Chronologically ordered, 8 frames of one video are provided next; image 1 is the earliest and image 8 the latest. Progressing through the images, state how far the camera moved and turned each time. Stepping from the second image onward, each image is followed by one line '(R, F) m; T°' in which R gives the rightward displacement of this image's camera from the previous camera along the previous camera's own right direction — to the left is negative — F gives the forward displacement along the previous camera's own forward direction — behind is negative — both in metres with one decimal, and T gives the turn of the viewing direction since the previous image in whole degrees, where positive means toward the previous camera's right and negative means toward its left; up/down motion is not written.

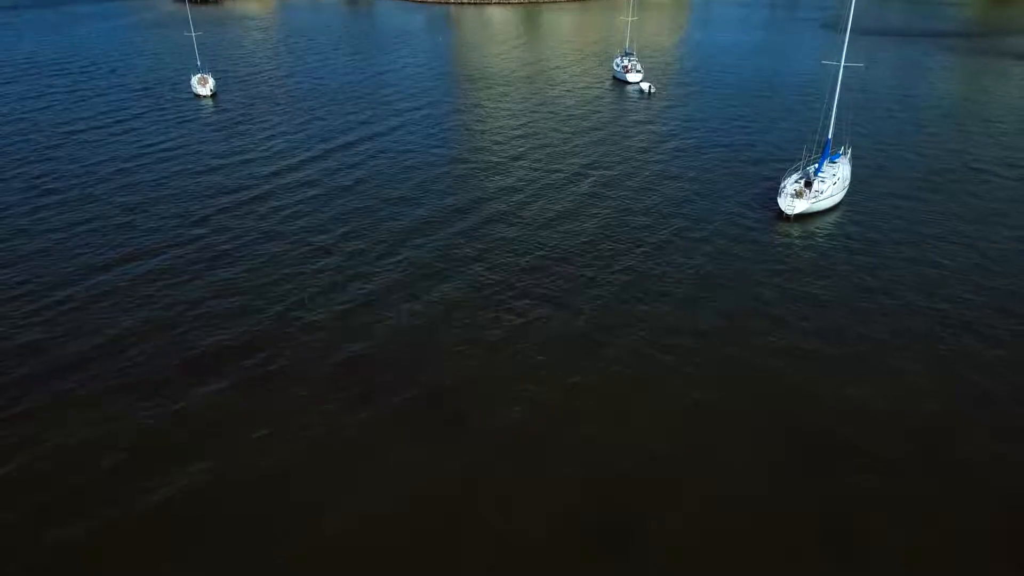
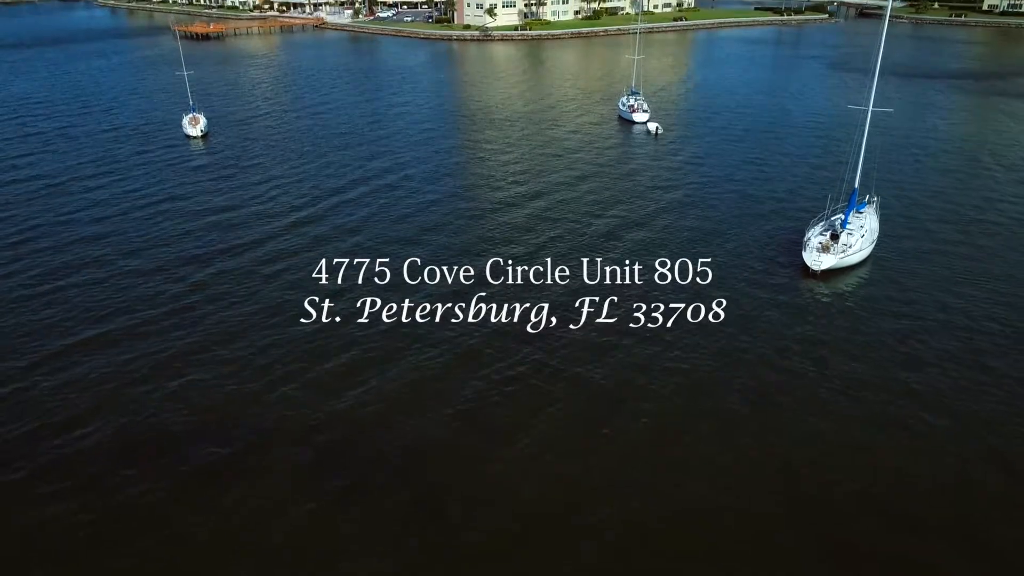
(+0.1, +2.8) m; 0°
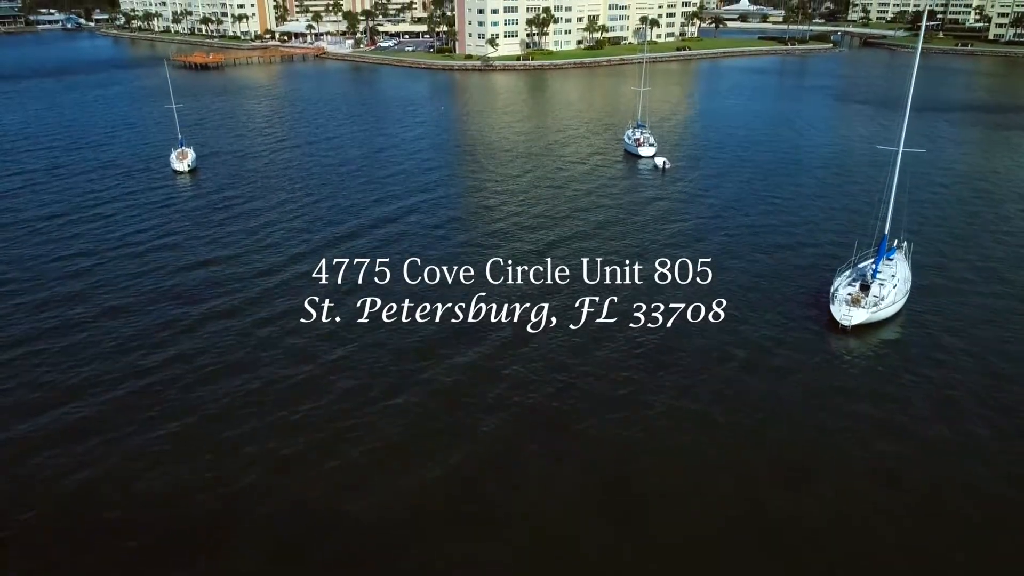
(+0.1, +2.8) m; 0°
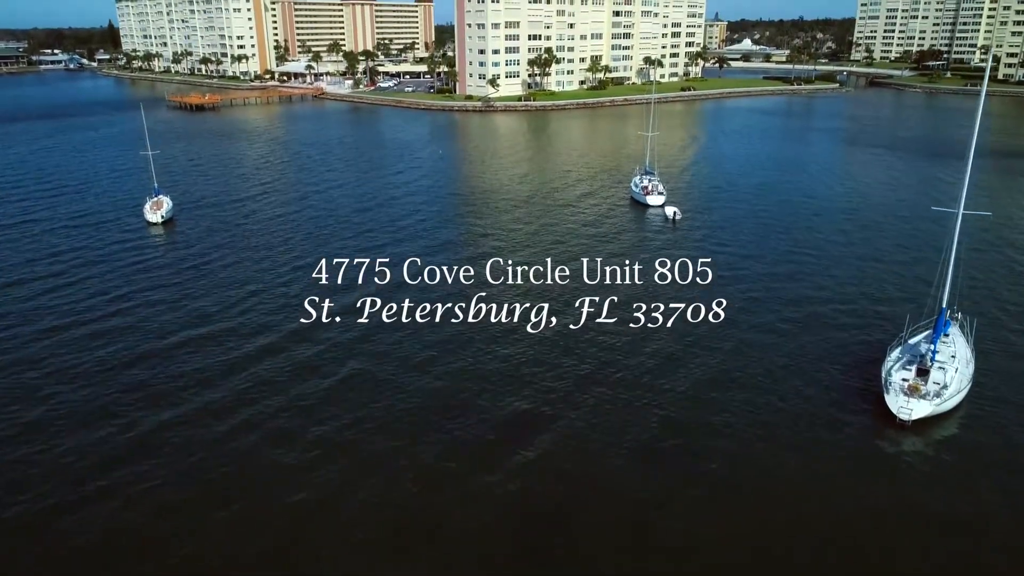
(+0.2, +4.4) m; 0°
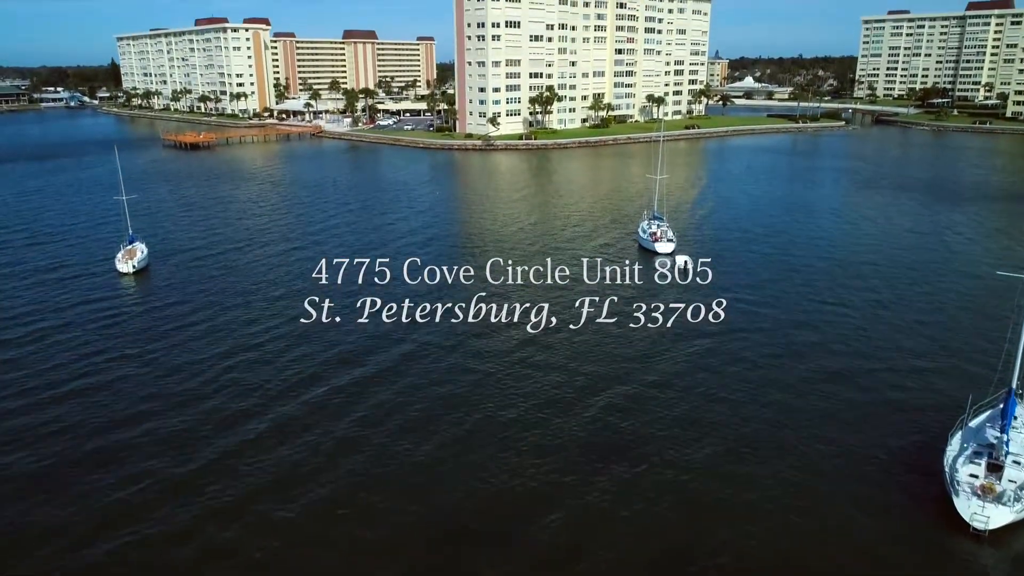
(+0.1, +3.9) m; 0°
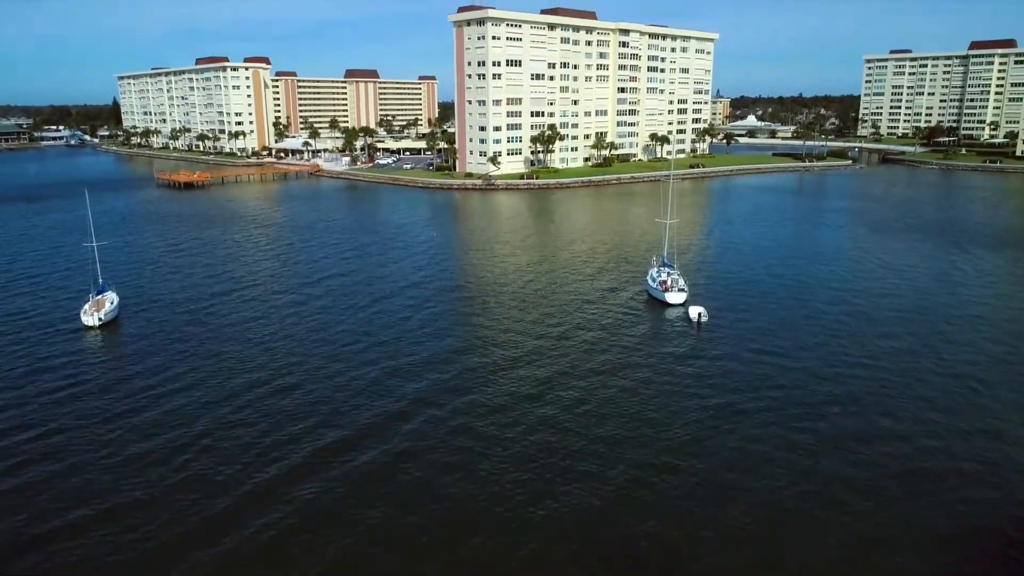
(+0.1, +3.9) m; 0°
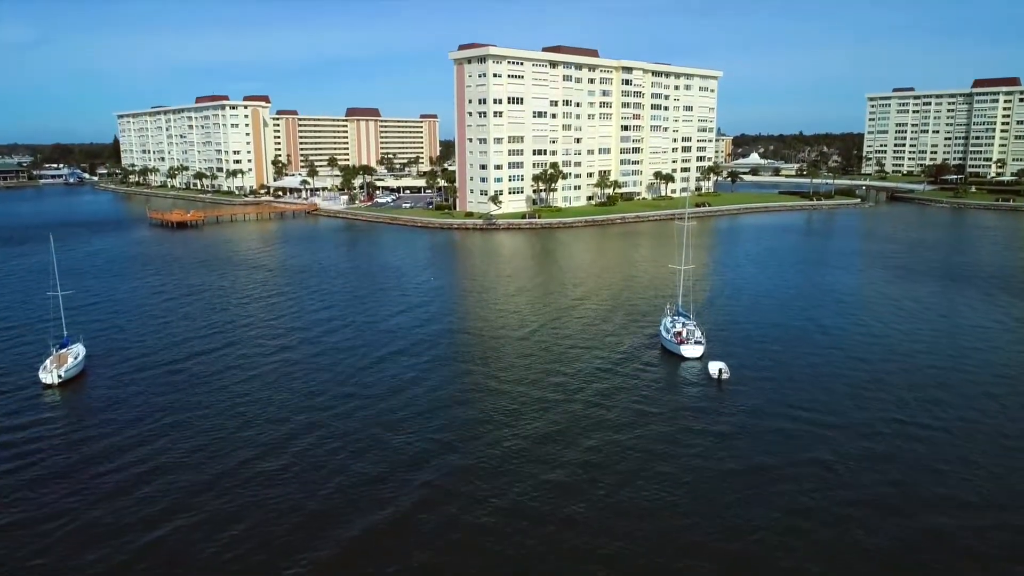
(-0.1, +4.0) m; 0°
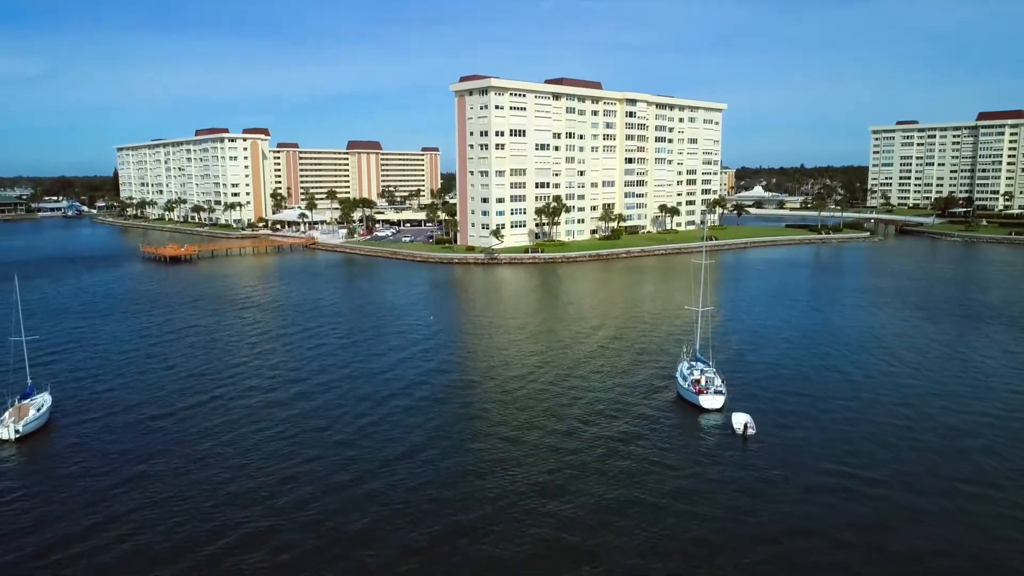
(-0.2, +3.6) m; 0°
